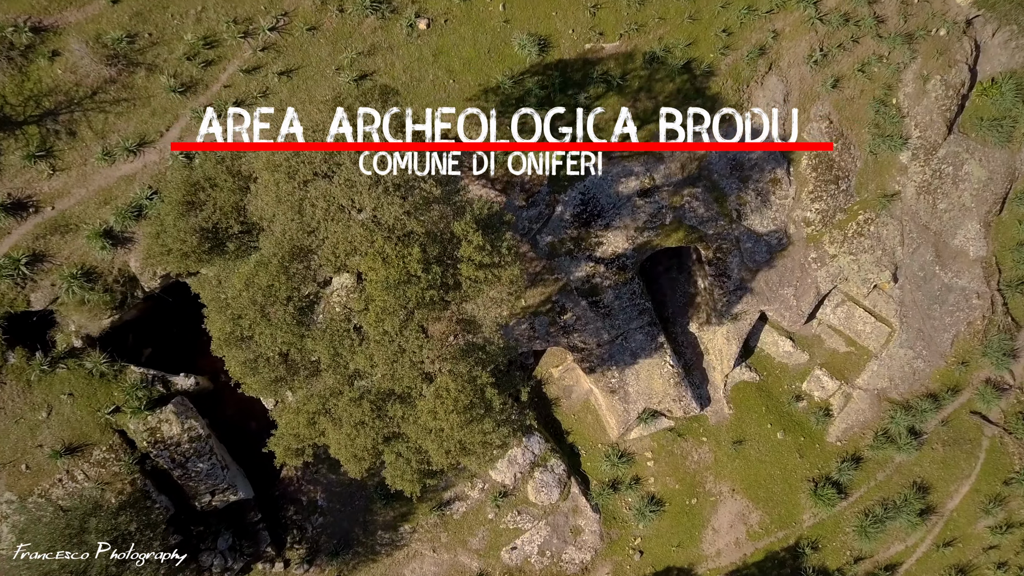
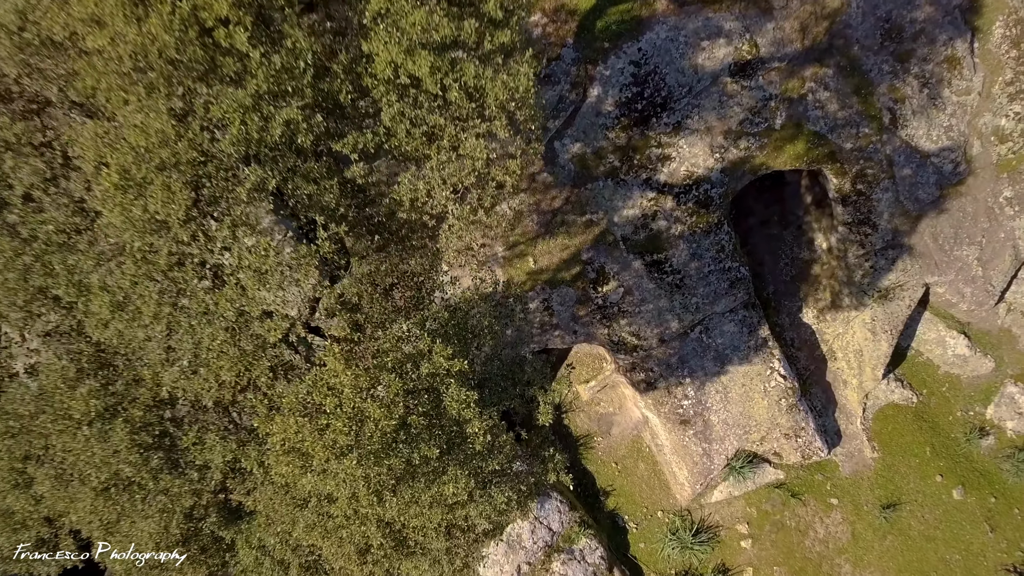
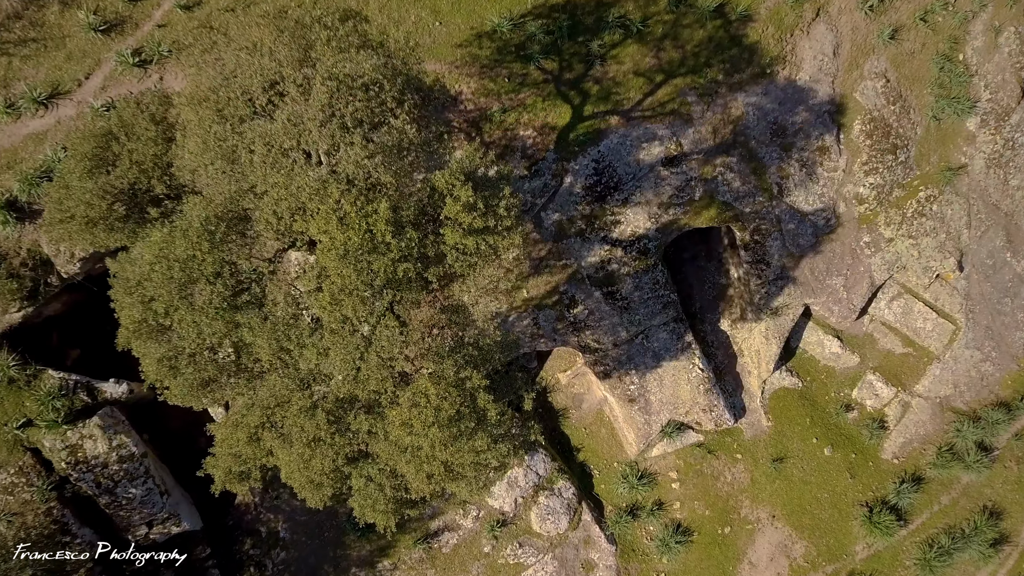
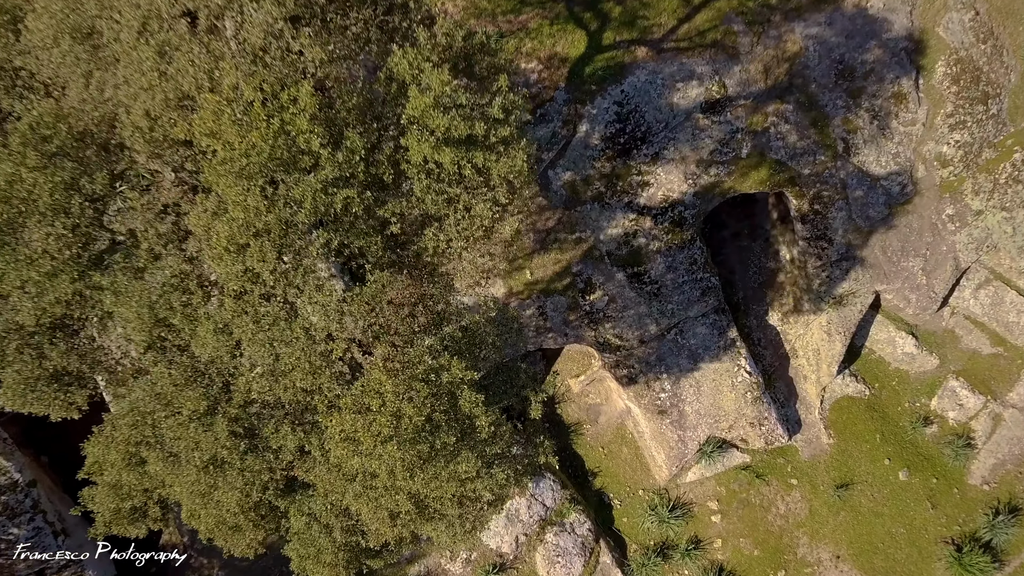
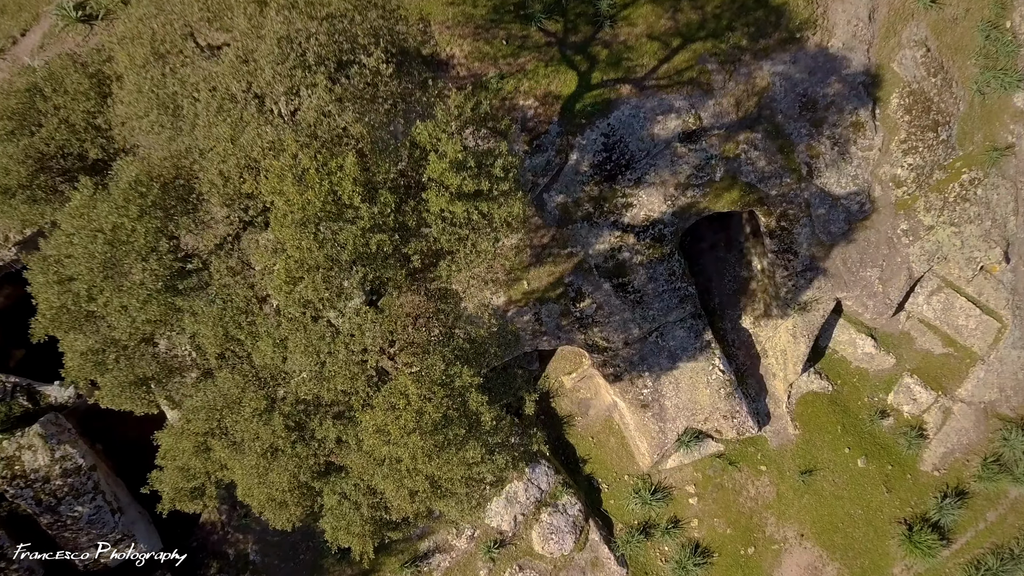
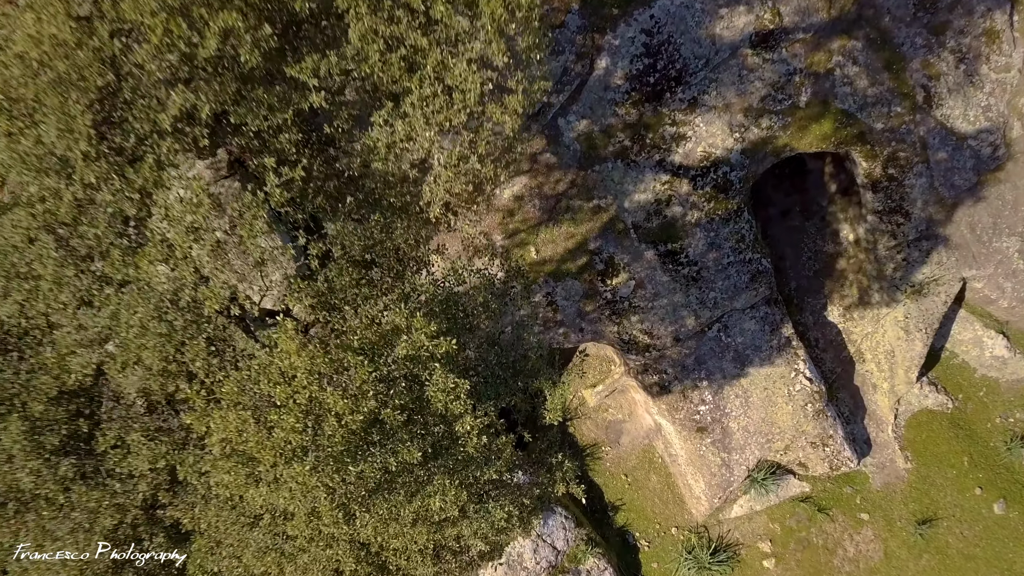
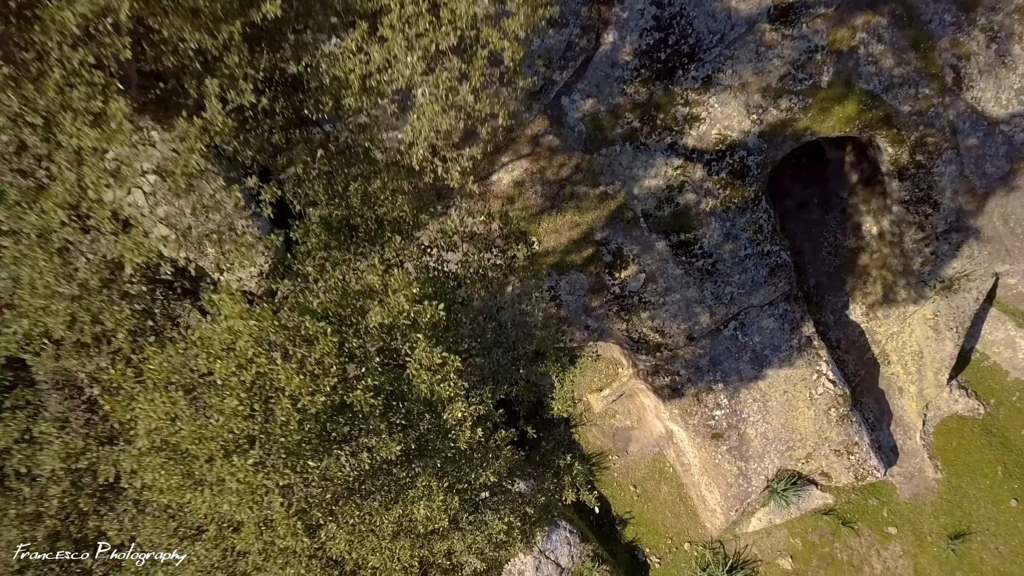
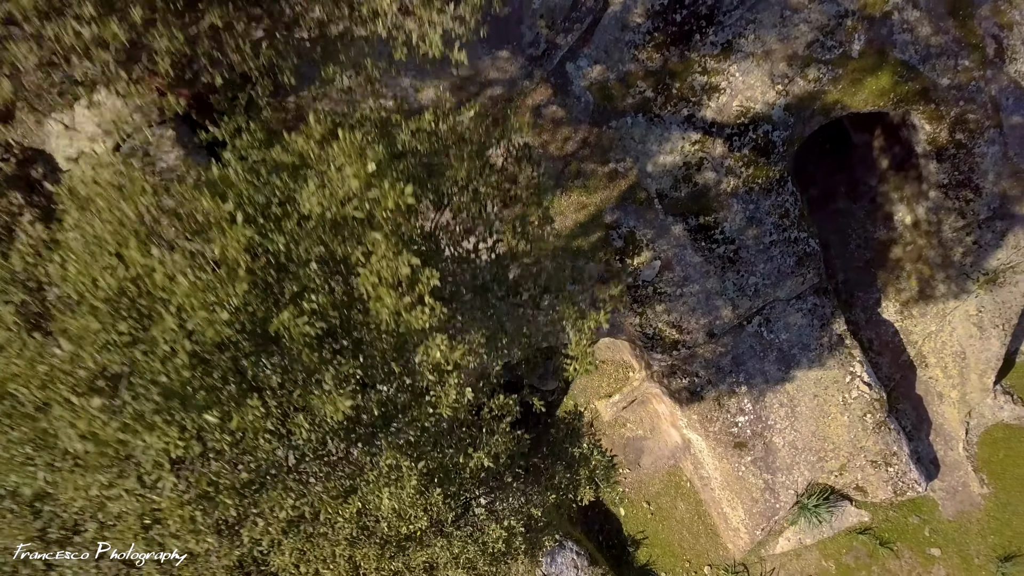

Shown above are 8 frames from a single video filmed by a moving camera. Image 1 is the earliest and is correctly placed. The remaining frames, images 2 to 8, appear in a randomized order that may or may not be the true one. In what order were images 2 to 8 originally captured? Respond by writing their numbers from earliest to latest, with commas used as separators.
3, 5, 4, 2, 6, 7, 8
